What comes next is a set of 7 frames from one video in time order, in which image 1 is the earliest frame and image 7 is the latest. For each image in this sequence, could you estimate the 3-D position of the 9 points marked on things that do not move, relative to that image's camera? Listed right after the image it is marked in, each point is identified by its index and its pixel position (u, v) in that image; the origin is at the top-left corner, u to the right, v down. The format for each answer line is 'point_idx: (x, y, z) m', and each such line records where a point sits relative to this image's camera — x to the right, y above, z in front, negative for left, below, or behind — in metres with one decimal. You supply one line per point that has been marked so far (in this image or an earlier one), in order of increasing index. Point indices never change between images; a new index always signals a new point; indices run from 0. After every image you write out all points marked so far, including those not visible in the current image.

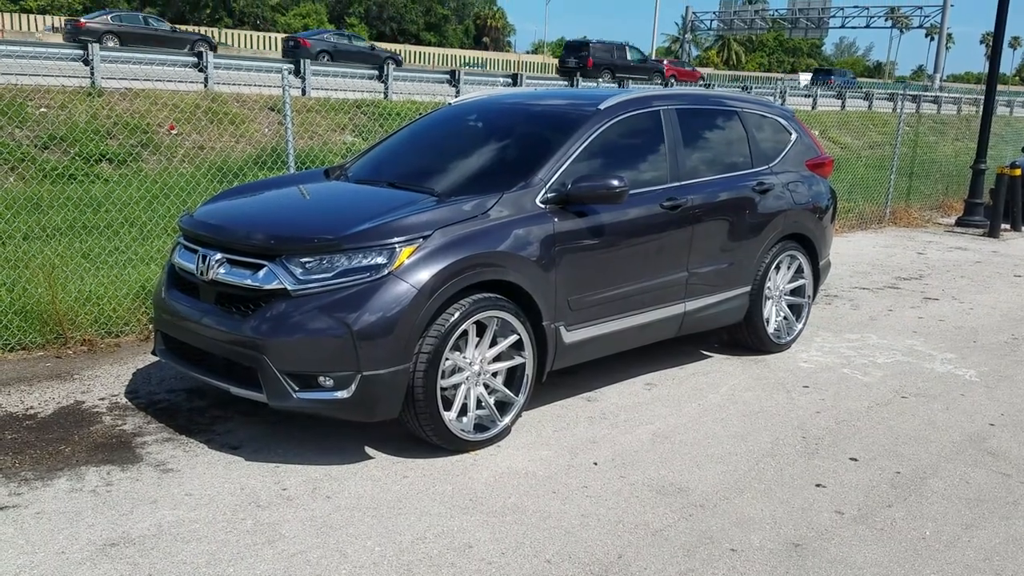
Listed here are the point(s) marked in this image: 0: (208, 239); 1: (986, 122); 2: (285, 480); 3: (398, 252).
0: (-1.4, +0.2, +4.7) m
1: (+6.5, +2.3, +13.3) m
2: (-1.0, -0.8, +4.2) m
3: (-0.5, +0.2, +4.4) m
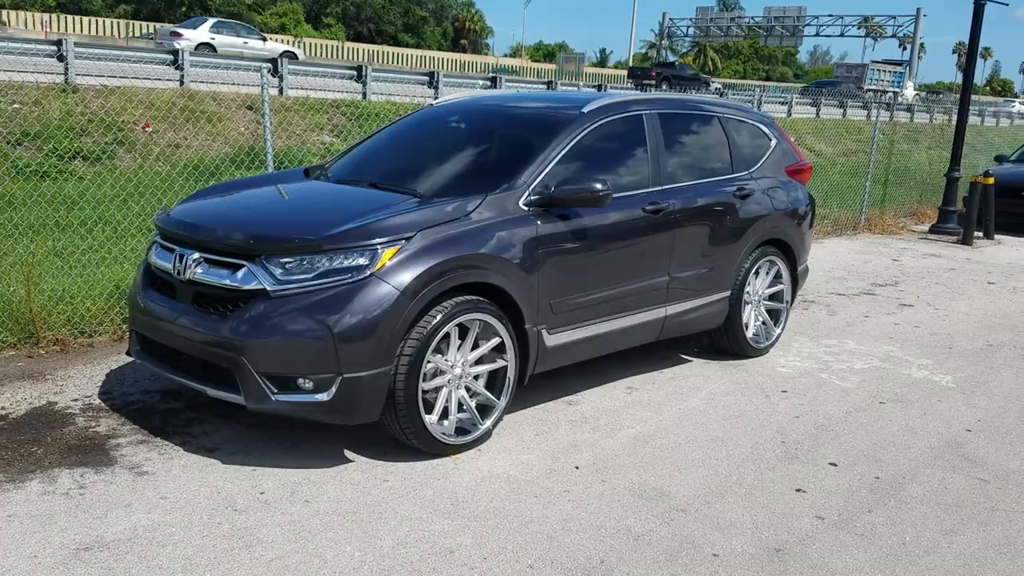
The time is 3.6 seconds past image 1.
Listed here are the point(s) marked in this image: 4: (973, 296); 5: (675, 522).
0: (-1.5, +0.2, +4.6) m
1: (+6.2, +2.2, +13.5) m
2: (-1.1, -0.8, +4.2) m
3: (-0.6, +0.2, +4.3) m
4: (+4.4, -0.1, +9.3) m
5: (+0.7, -1.0, +4.0) m
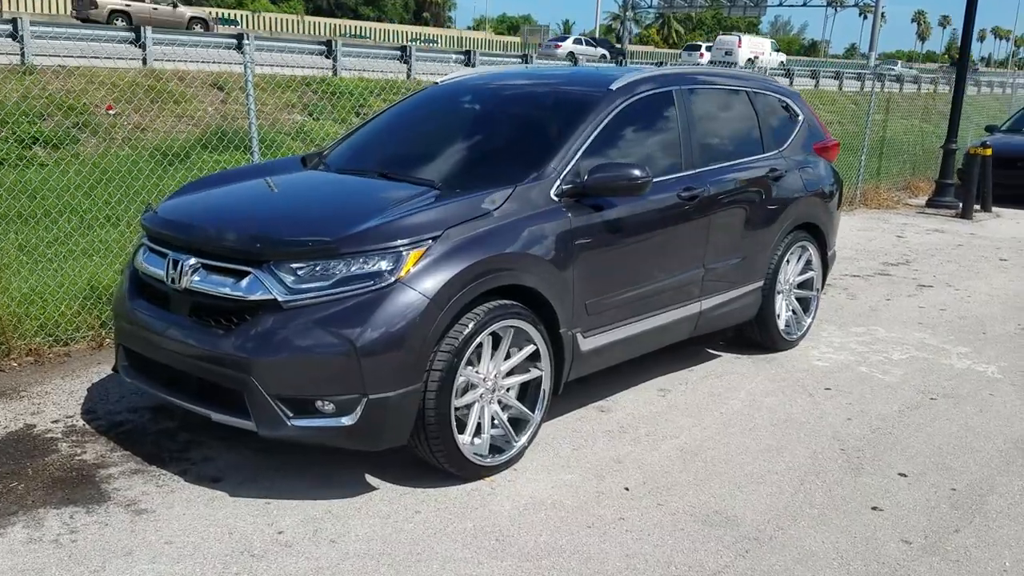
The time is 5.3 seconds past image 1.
0: (-1.4, +0.2, +4.1) m
1: (+6.0, +2.5, +13.2) m
2: (-0.9, -0.9, +3.7) m
3: (-0.4, +0.1, +3.8) m
4: (+4.4, +0.1, +9.0) m
5: (+0.9, -1.0, +3.5) m
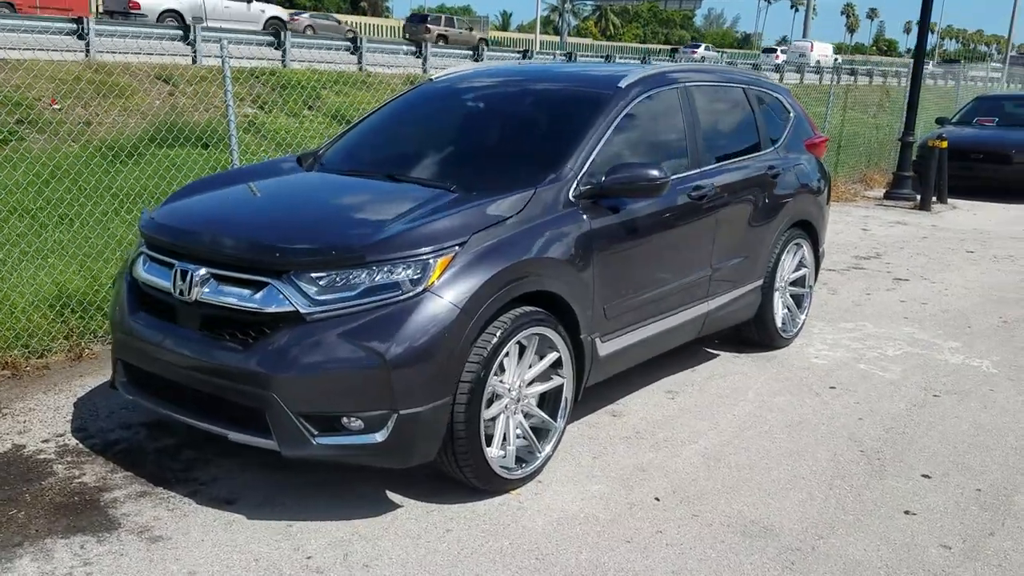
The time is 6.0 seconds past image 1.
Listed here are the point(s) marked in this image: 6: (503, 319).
0: (-1.3, +0.1, +3.8) m
1: (+5.5, +2.6, +13.3) m
2: (-0.7, -0.9, +3.5) m
3: (-0.3, +0.1, +3.7) m
4: (+4.2, +0.2, +9.1) m
5: (+1.0, -1.0, +3.5) m
6: (0.0, -0.1, +3.8) m
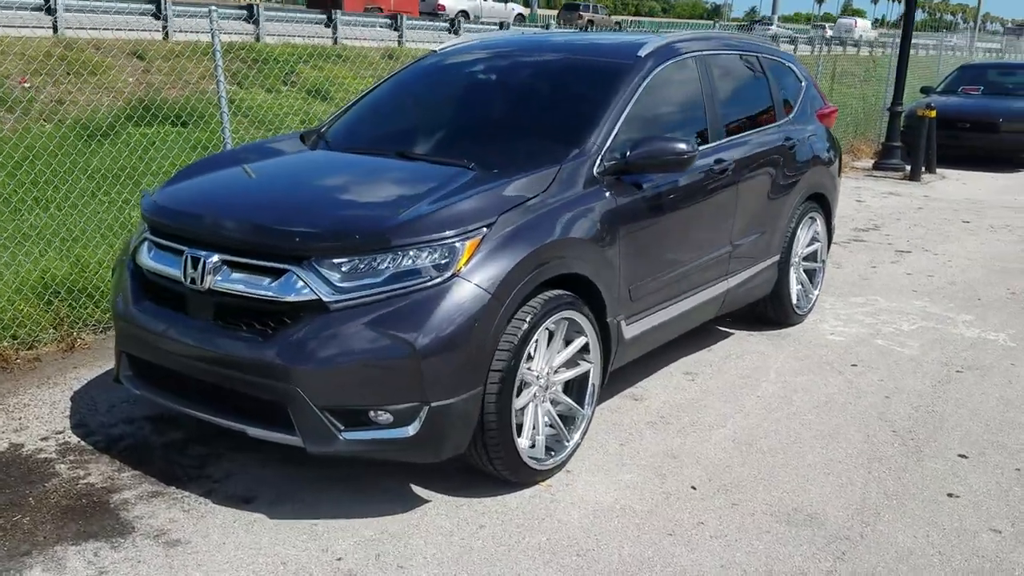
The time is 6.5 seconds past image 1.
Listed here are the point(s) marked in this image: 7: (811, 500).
0: (-1.2, +0.2, +3.6) m
1: (+5.3, +3.0, +13.2) m
2: (-0.6, -0.9, +3.3) m
3: (-0.2, +0.1, +3.5) m
4: (+4.2, +0.5, +9.0) m
5: (+1.2, -0.9, +3.3) m
6: (+0.1, -0.1, +3.7) m
7: (+1.1, -0.8, +3.7) m
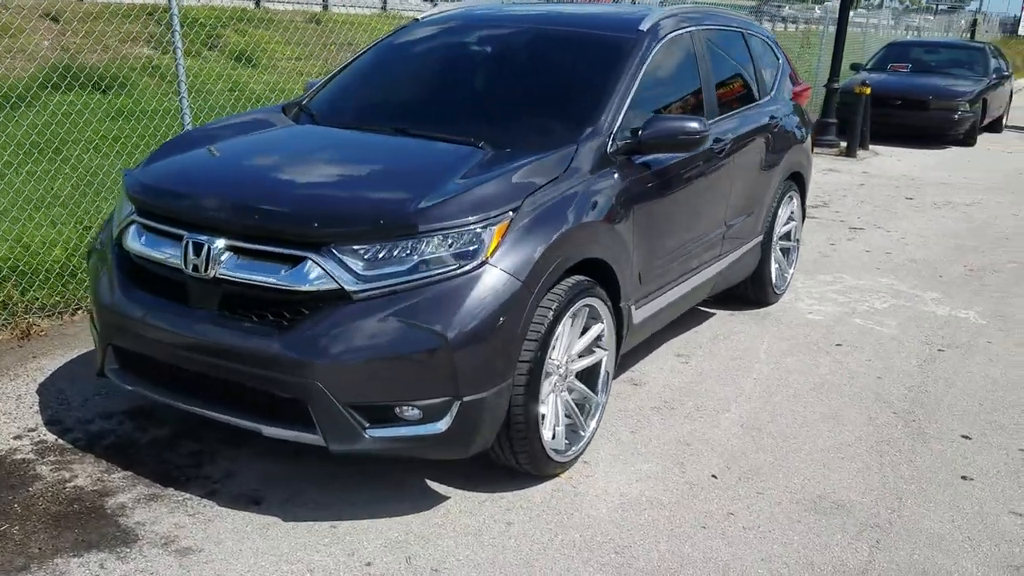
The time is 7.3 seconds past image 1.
0: (-1.1, +0.2, +3.3) m
1: (+4.5, +3.4, +13.4) m
2: (-0.5, -0.8, +3.2) m
3: (-0.1, +0.2, +3.3) m
4: (+3.8, +0.7, +9.2) m
5: (+1.3, -0.9, +3.3) m
6: (+0.2, 0.0, +3.5) m
7: (+1.2, -0.8, +3.7) m
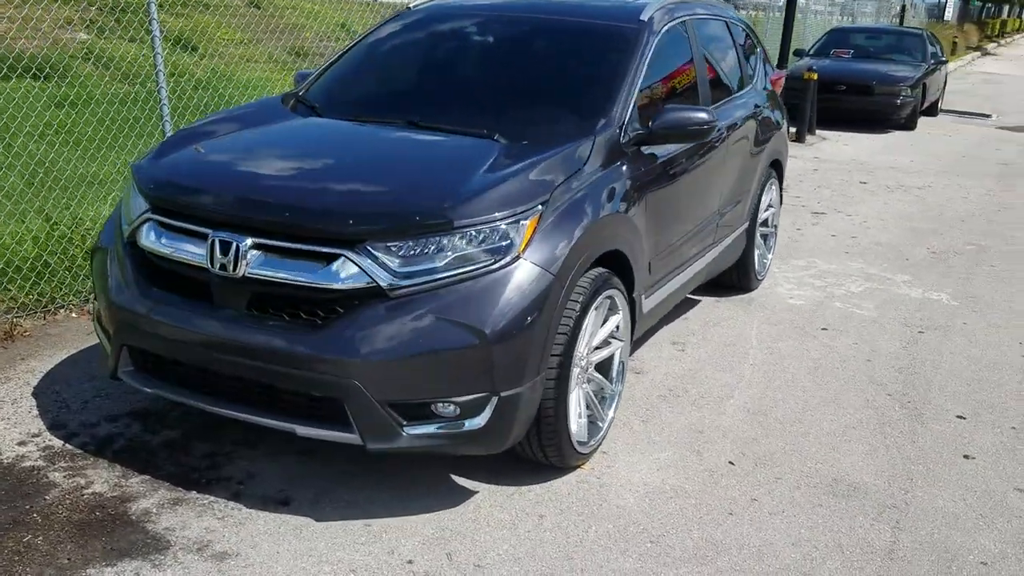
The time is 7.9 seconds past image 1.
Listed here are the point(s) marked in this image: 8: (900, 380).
0: (-1.0, +0.2, +3.3) m
1: (+3.9, +3.7, +13.7) m
2: (-0.4, -0.8, +3.1) m
3: (0.0, +0.2, +3.3) m
4: (+3.4, +0.9, +9.5) m
5: (+1.4, -0.8, +3.4) m
6: (+0.2, 0.0, +3.5) m
7: (+1.3, -0.7, +3.8) m
8: (+1.9, -0.5, +4.8) m
